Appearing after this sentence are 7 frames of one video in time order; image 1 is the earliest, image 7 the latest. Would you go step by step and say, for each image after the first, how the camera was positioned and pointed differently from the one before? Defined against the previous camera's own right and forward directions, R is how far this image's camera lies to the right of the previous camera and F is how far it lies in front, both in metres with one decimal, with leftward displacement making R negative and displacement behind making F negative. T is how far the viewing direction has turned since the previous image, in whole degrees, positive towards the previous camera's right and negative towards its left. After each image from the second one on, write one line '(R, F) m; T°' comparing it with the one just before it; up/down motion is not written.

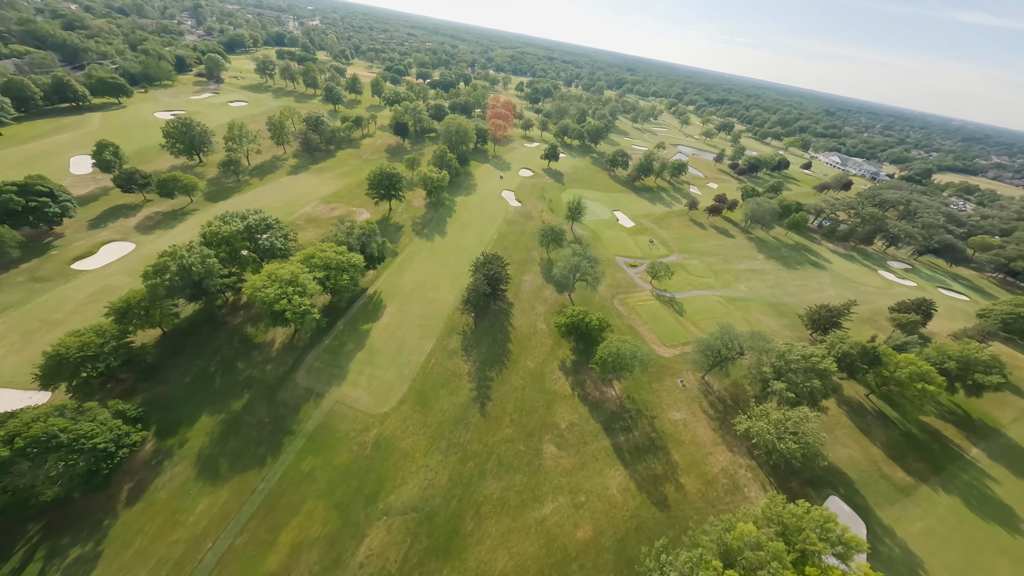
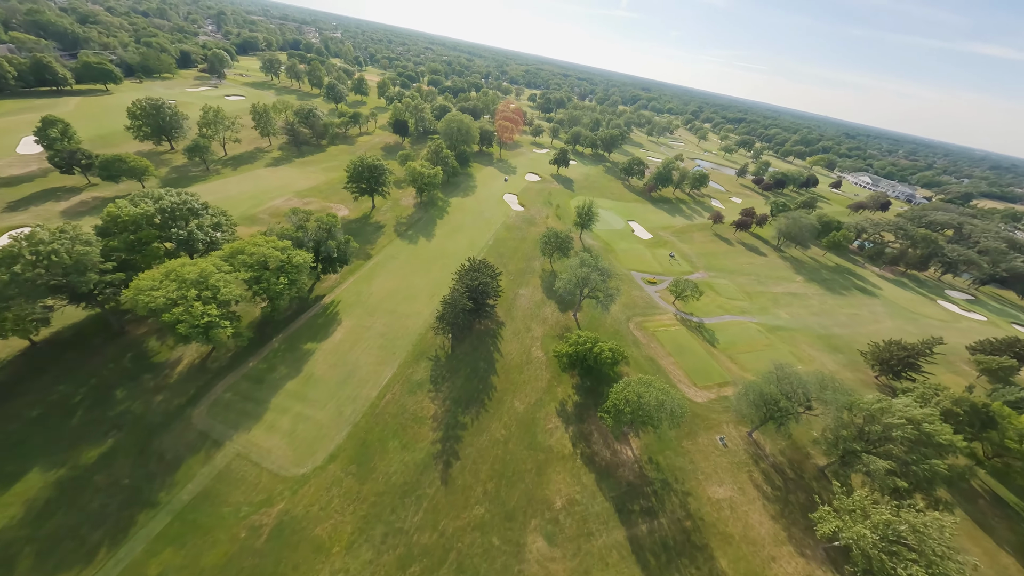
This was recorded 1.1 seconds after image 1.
(+2.3, +11.6) m; -1°
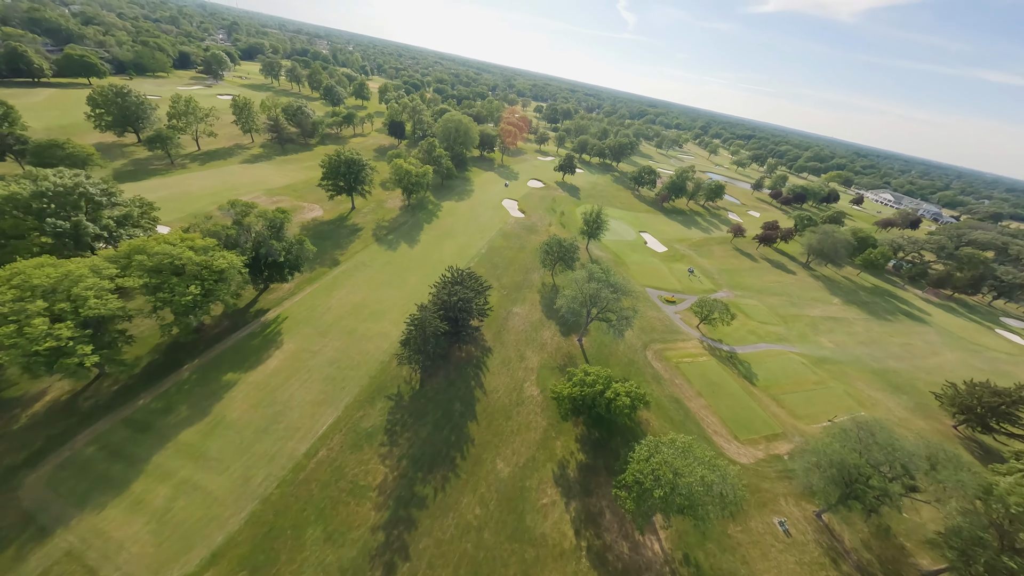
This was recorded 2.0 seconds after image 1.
(+1.6, +9.3) m; -1°
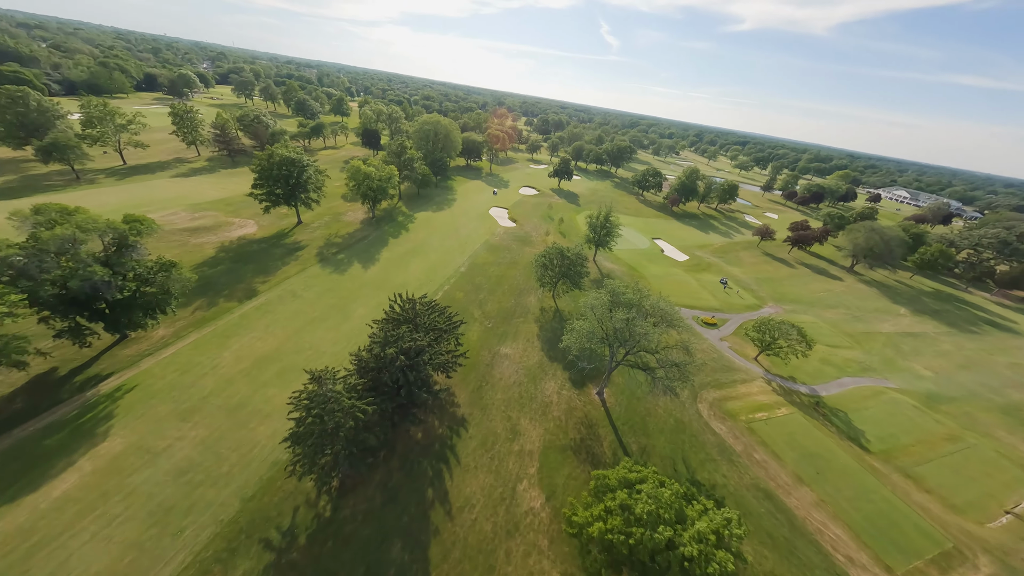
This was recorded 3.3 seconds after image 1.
(+1.4, +13.4) m; 0°
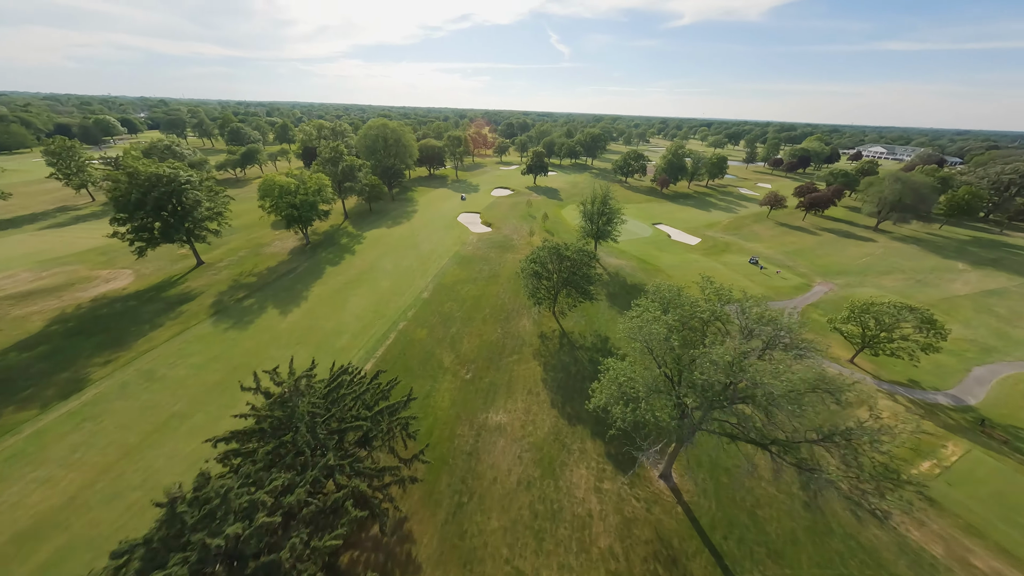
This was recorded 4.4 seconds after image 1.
(+0.7, +11.8) m; +2°
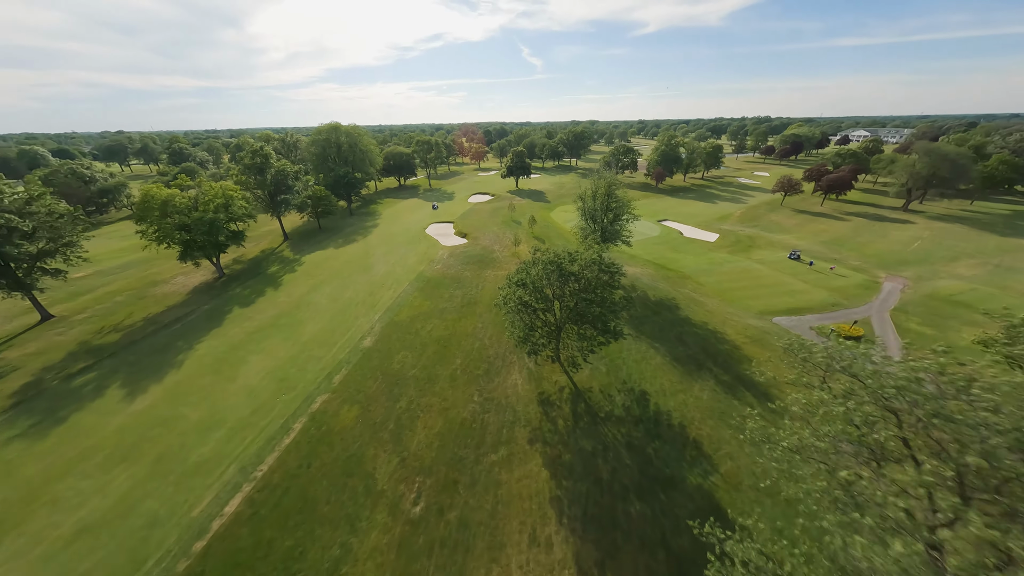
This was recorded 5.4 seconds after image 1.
(+0.8, +10.1) m; +2°
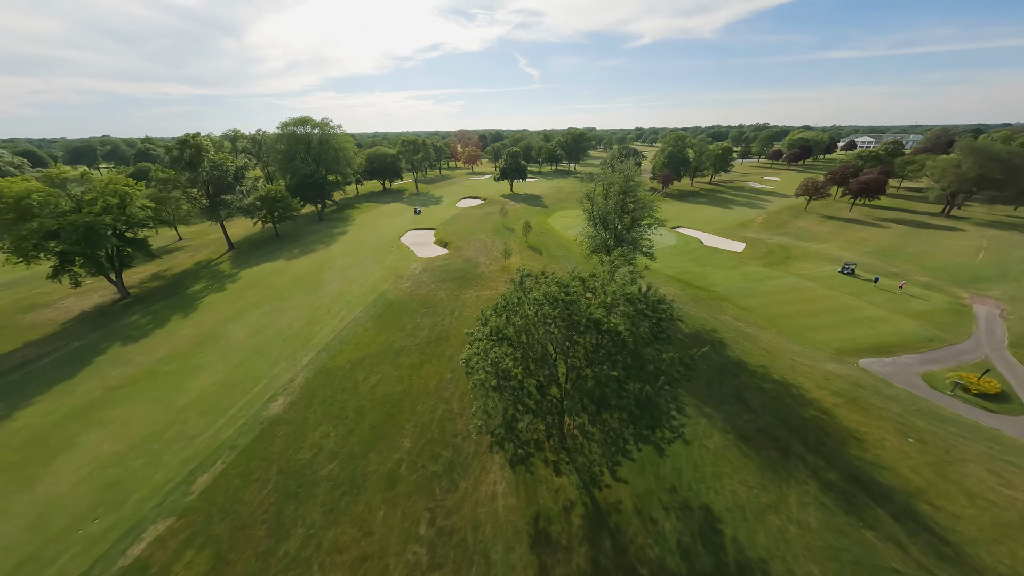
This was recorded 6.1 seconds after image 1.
(+0.8, +7.2) m; 0°
